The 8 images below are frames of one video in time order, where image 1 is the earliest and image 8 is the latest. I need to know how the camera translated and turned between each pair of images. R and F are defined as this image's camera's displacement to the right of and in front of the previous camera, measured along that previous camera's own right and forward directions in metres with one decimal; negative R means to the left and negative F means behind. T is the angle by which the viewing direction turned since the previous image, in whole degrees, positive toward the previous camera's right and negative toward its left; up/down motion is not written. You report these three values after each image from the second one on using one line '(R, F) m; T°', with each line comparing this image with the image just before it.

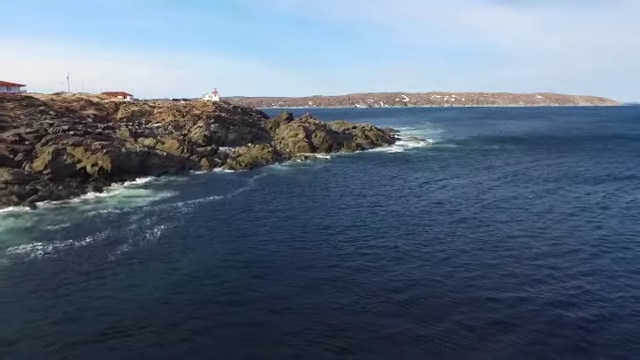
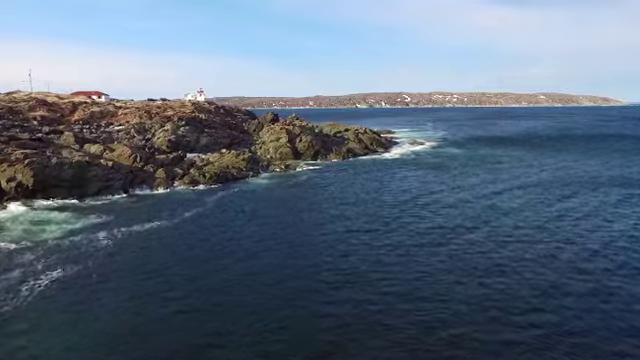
(+2.0, +8.3) m; 0°
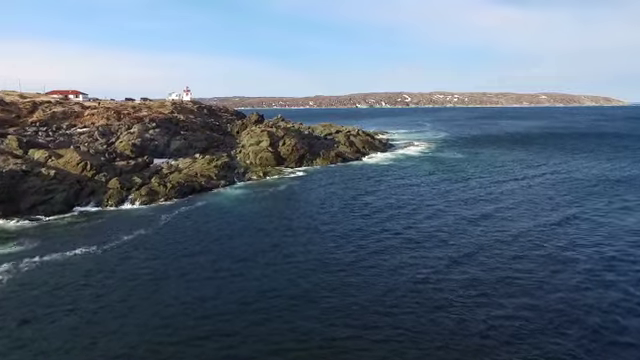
(+1.7, +5.8) m; 0°
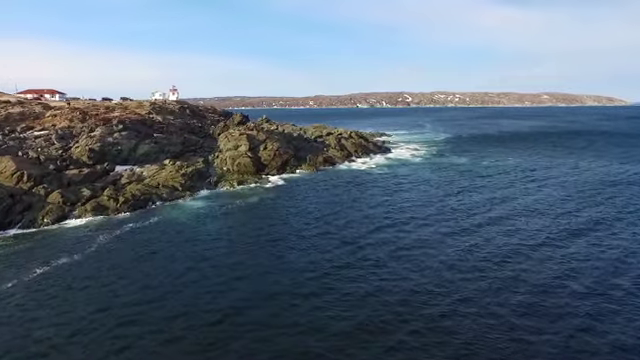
(+1.5, +5.6) m; 0°
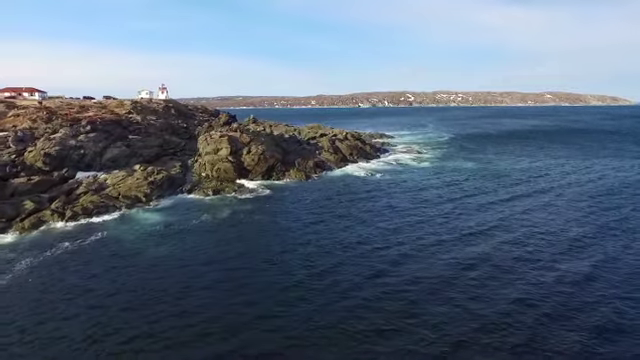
(+1.1, +5.0) m; 0°
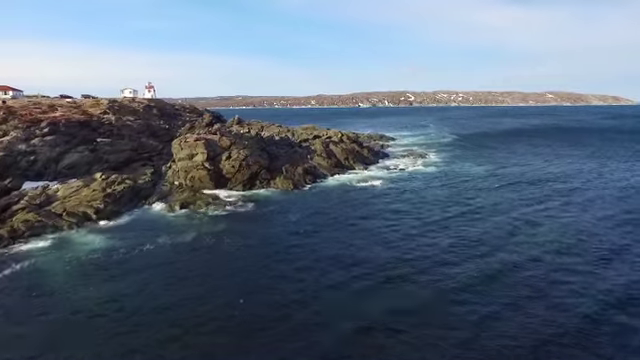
(+0.8, +5.4) m; 0°
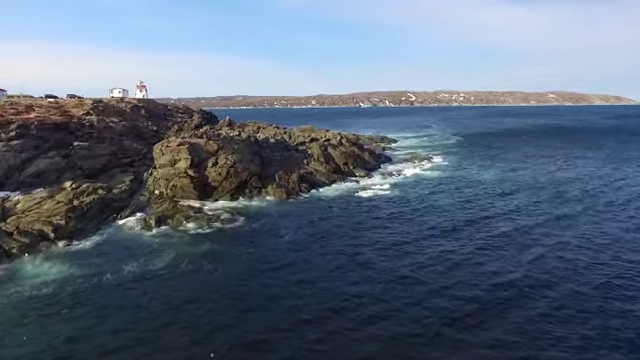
(+0.3, +3.8) m; 0°
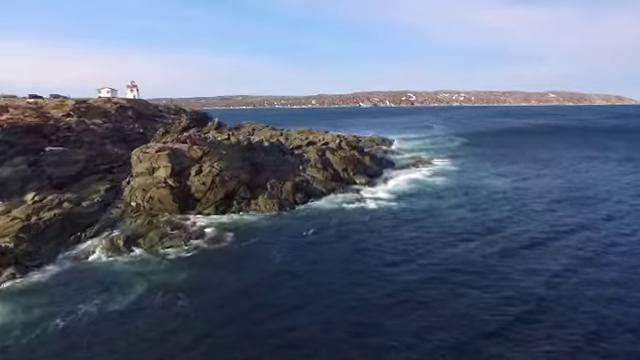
(+0.2, +3.7) m; 0°
